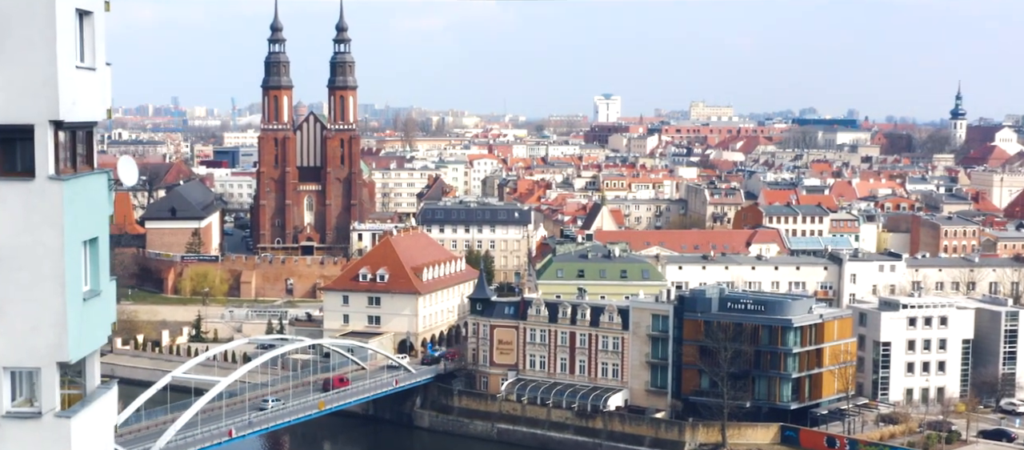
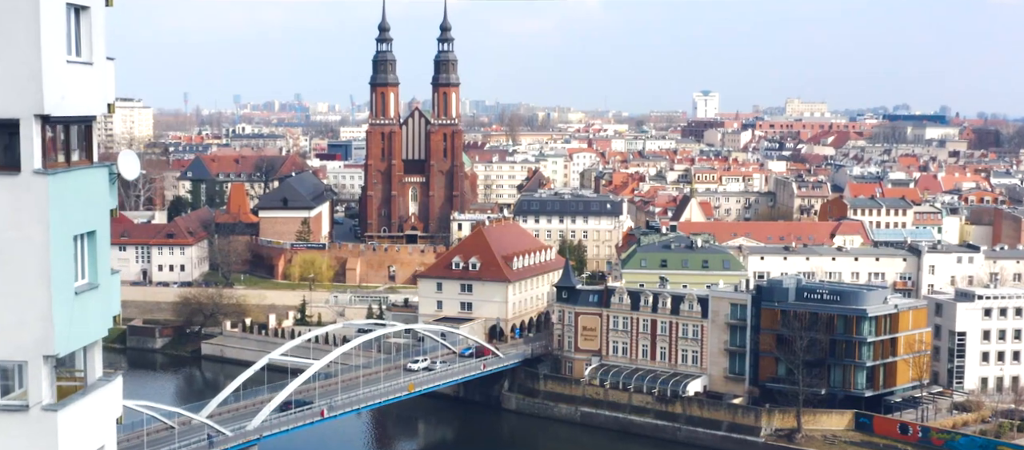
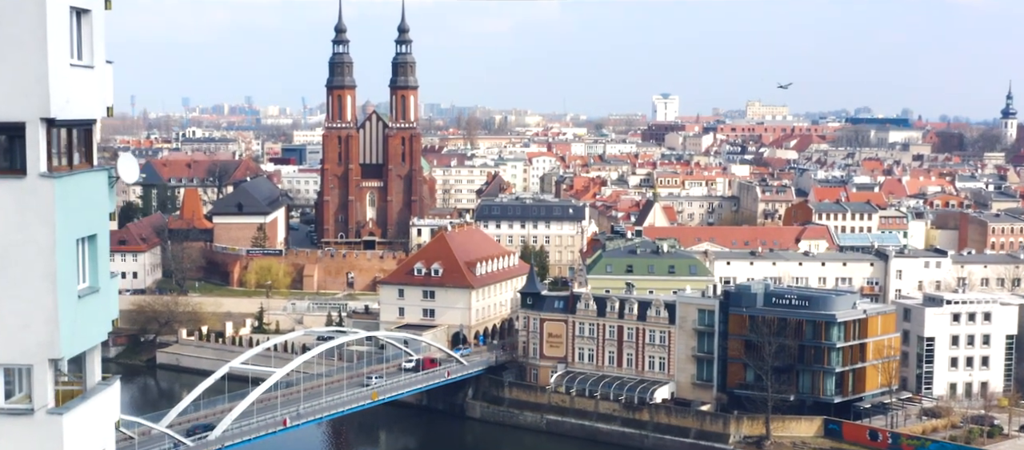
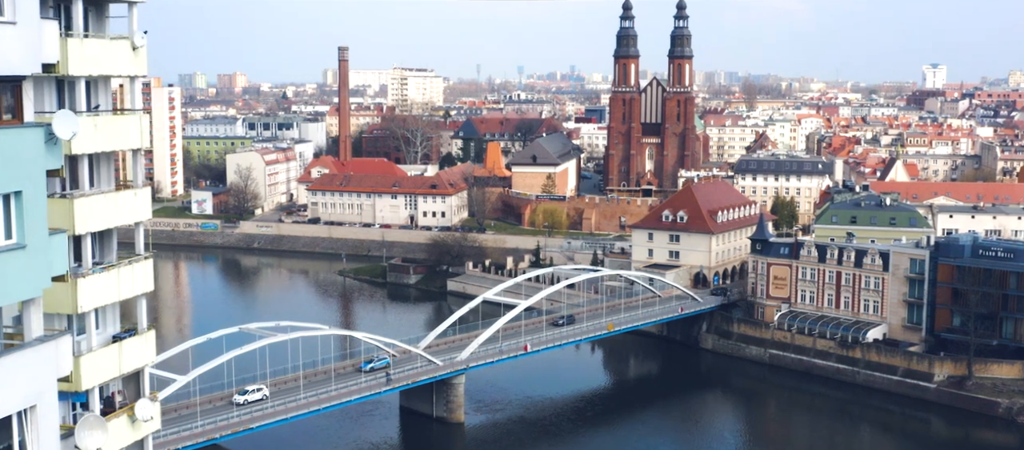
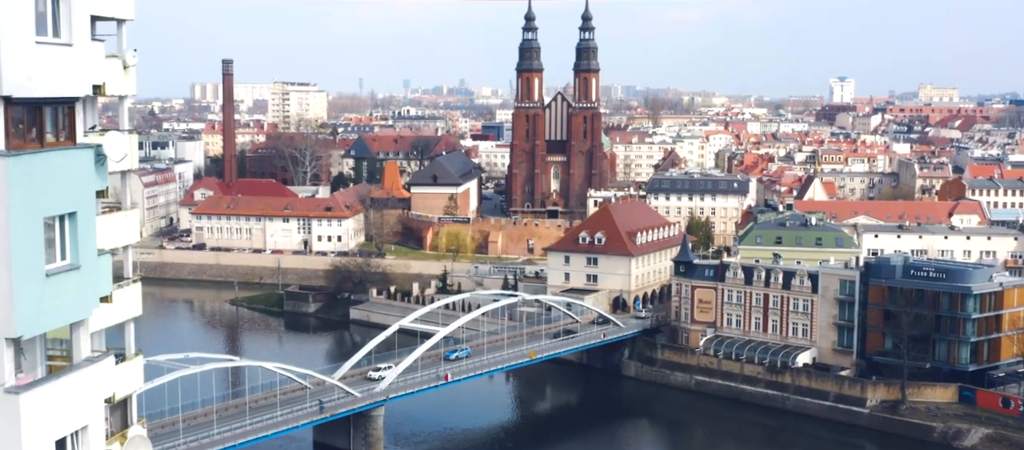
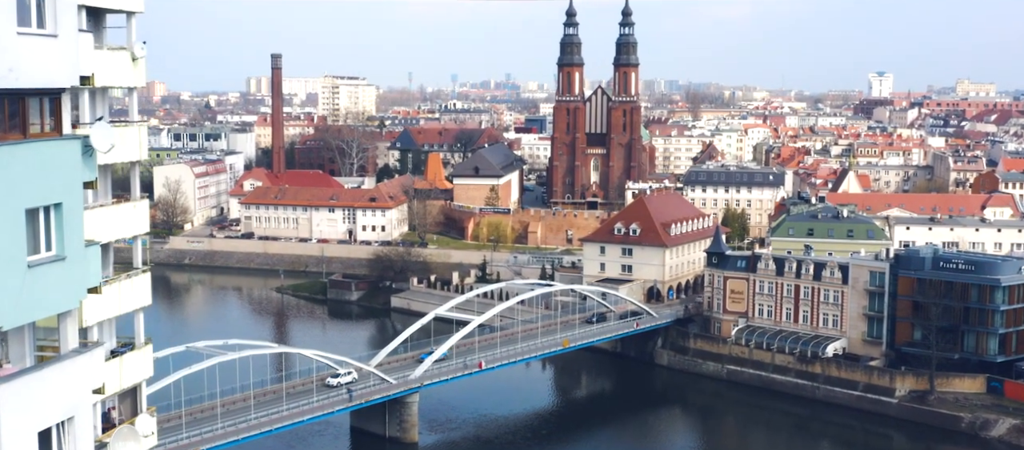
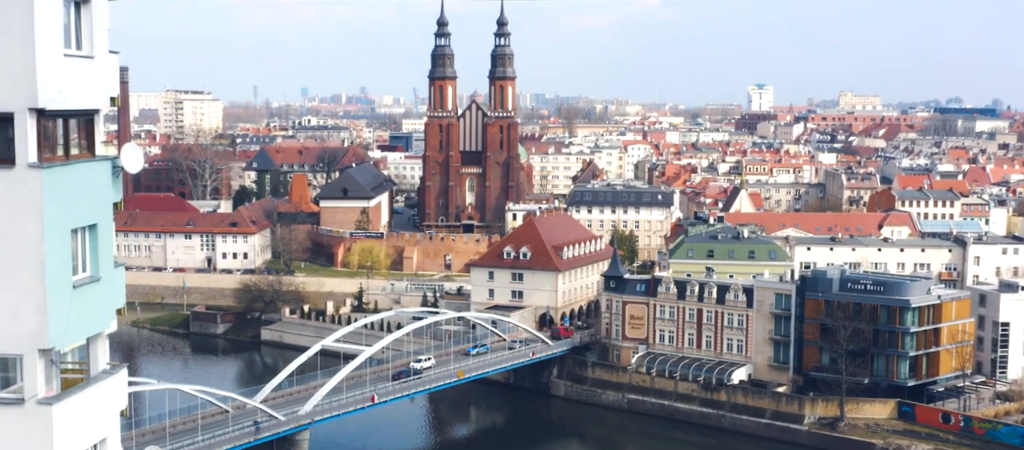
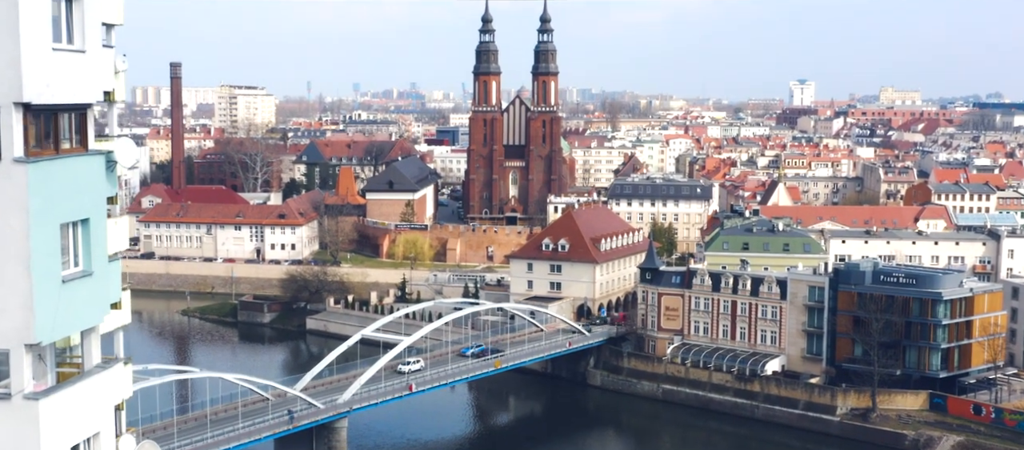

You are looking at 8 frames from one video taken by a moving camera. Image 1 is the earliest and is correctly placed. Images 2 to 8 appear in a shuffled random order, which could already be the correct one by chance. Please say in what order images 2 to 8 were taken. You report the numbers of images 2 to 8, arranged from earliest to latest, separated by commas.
3, 2, 7, 8, 5, 6, 4
